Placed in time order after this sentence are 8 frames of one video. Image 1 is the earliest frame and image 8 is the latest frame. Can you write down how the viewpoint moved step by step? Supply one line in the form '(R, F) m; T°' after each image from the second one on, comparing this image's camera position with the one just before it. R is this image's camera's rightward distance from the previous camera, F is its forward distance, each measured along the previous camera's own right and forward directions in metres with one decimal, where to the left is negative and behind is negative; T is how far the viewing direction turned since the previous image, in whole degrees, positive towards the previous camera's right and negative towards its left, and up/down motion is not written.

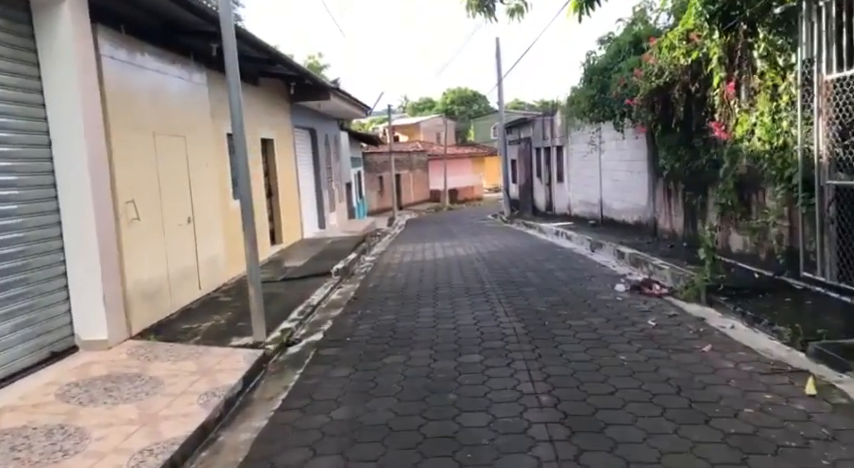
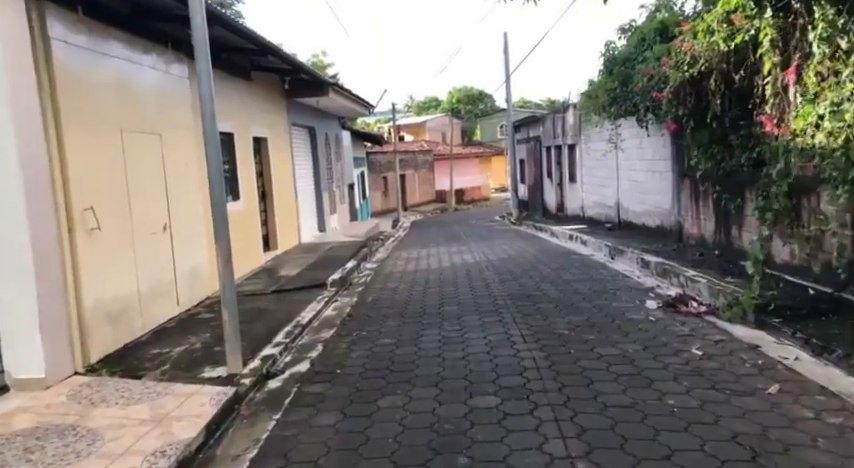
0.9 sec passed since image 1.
(0.0, +0.8) m; -1°
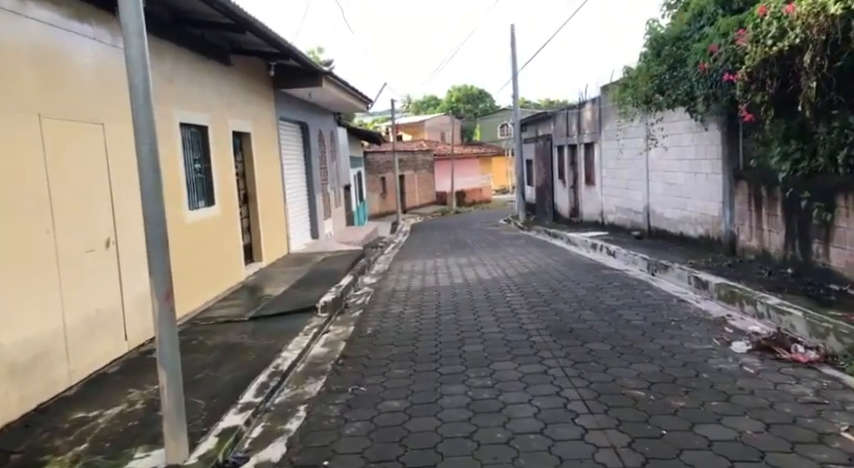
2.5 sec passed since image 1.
(-0.2, +1.4) m; 0°
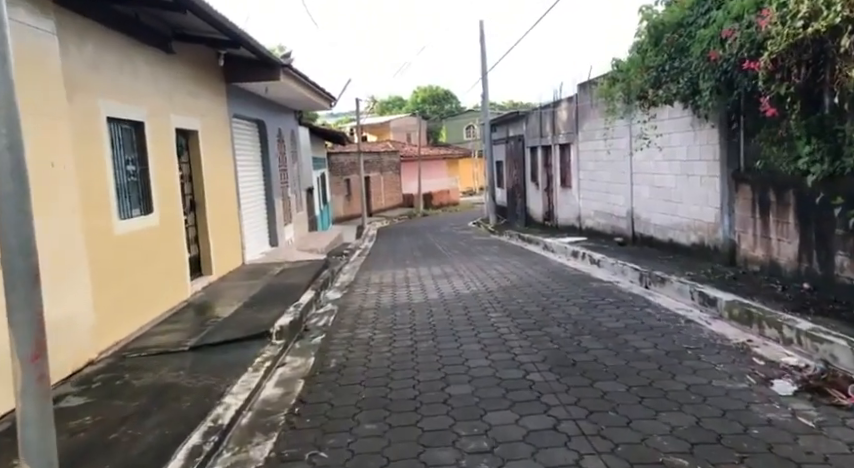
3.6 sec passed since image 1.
(-0.1, +0.9) m; +3°
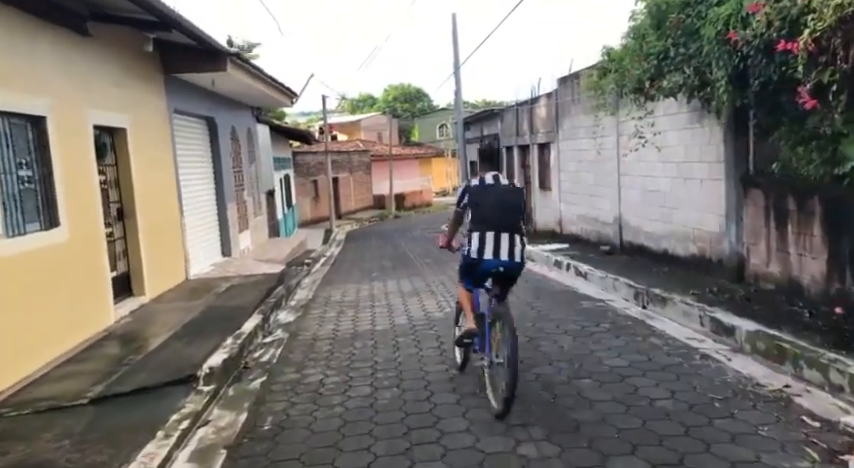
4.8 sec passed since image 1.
(+0.1, +1.1) m; +2°
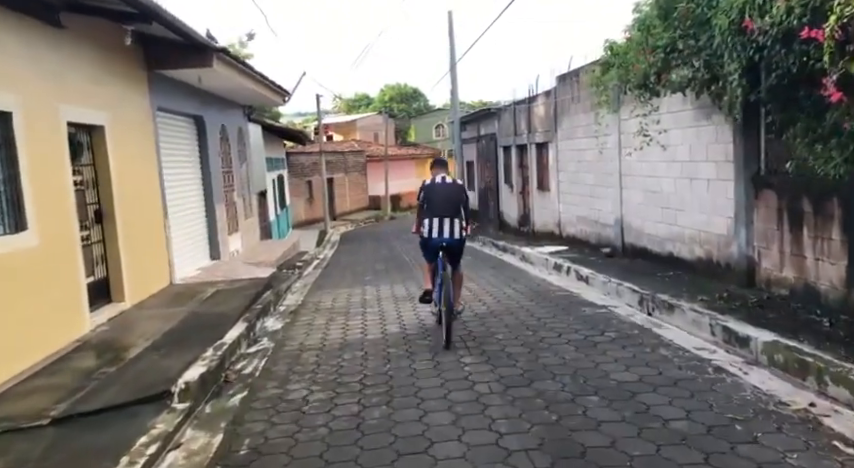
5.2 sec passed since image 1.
(0.0, +0.4) m; 0°
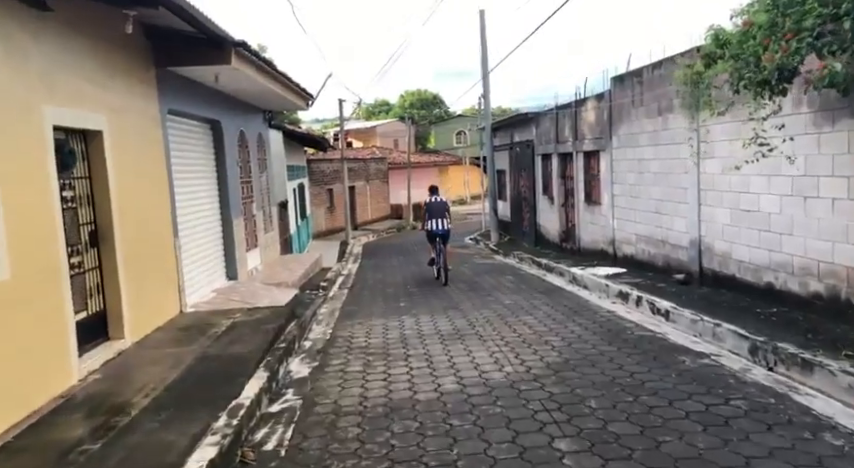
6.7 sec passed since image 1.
(-0.4, +1.2) m; -1°
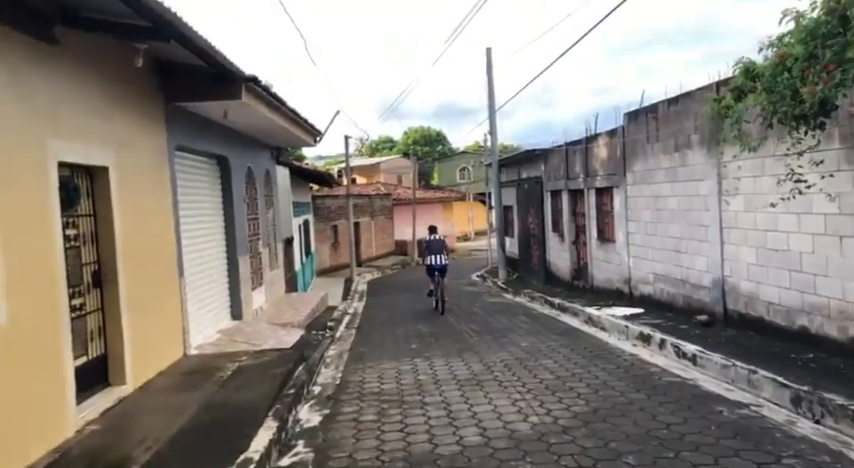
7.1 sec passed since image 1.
(-0.1, +0.3) m; 0°
